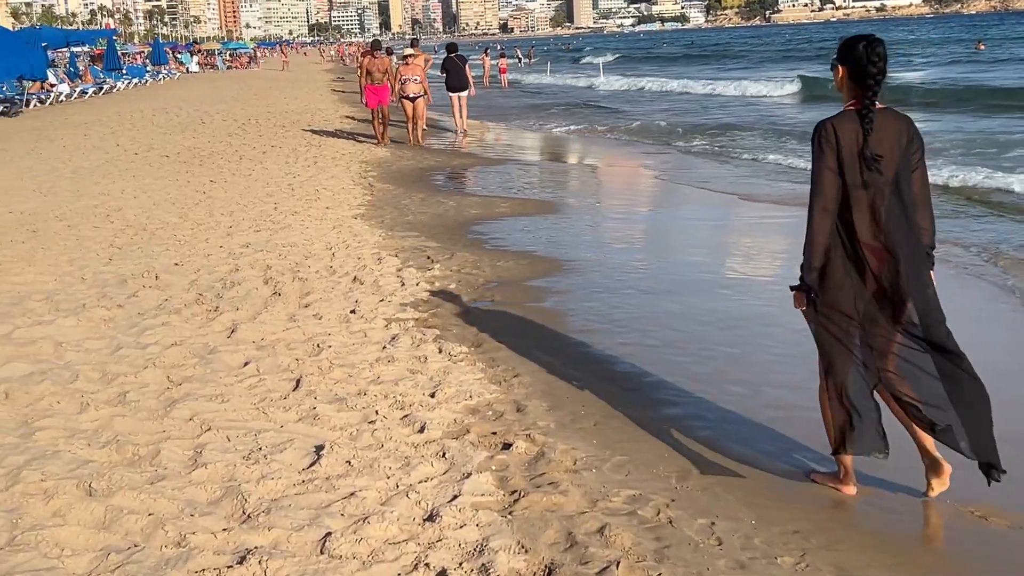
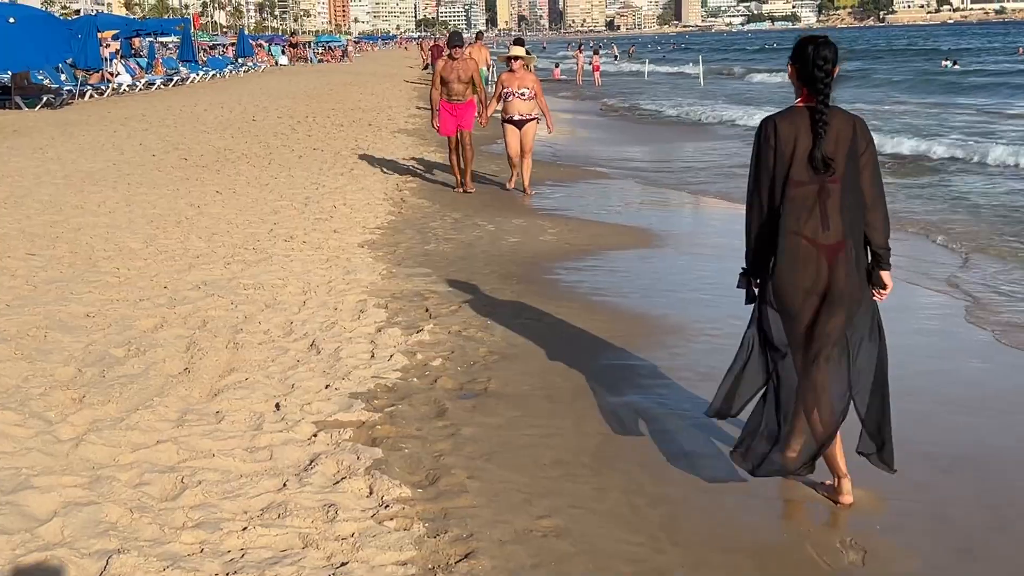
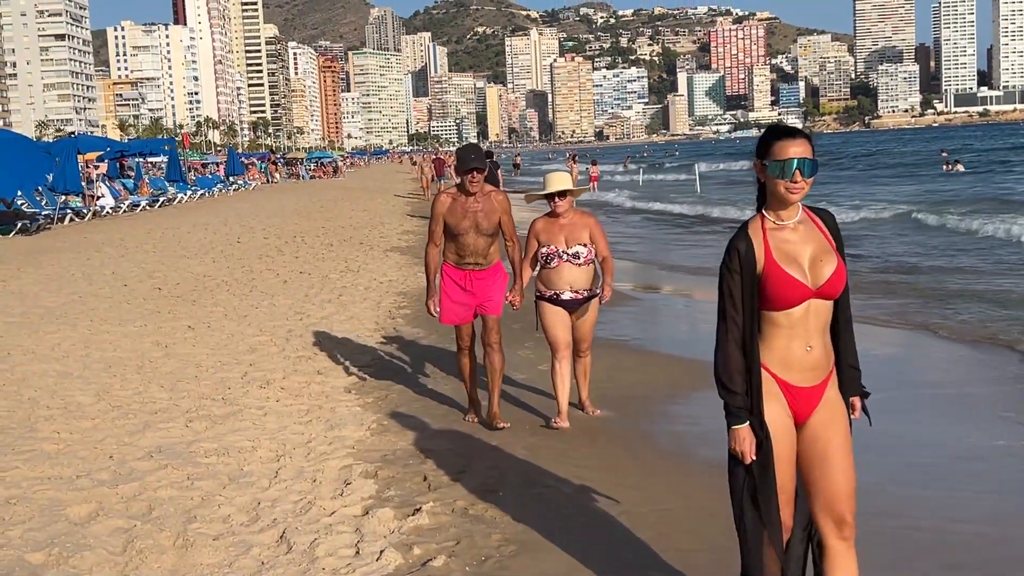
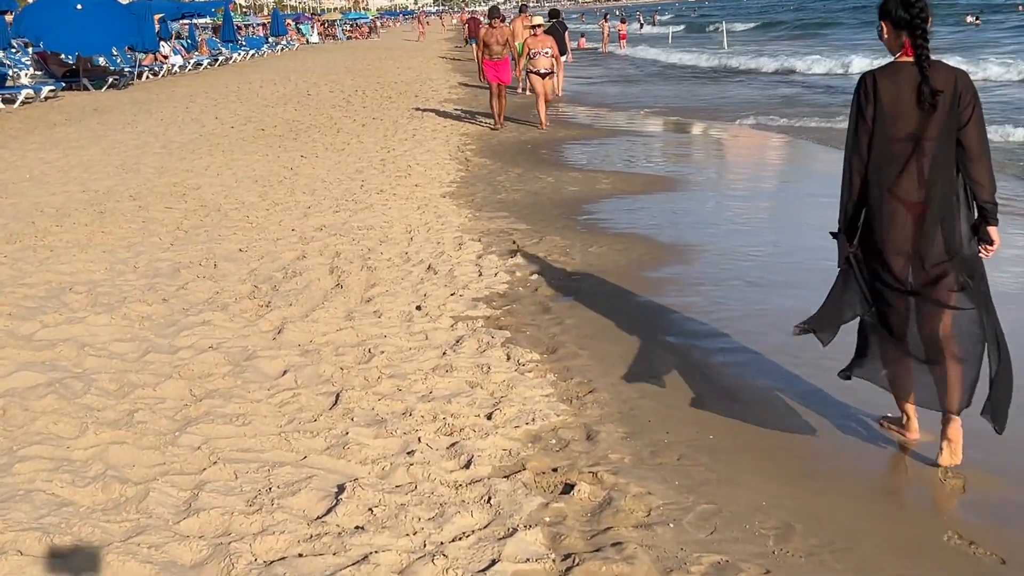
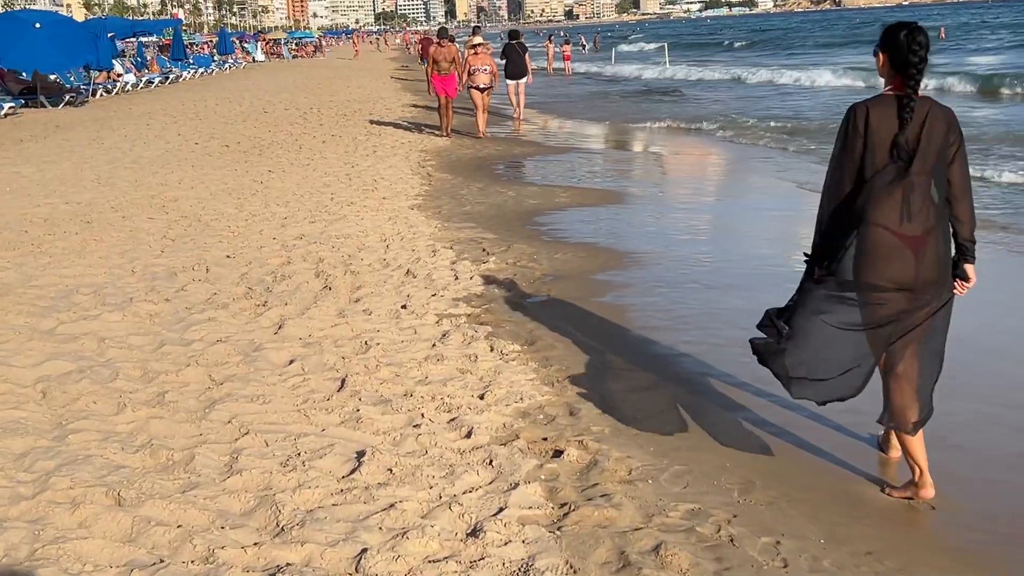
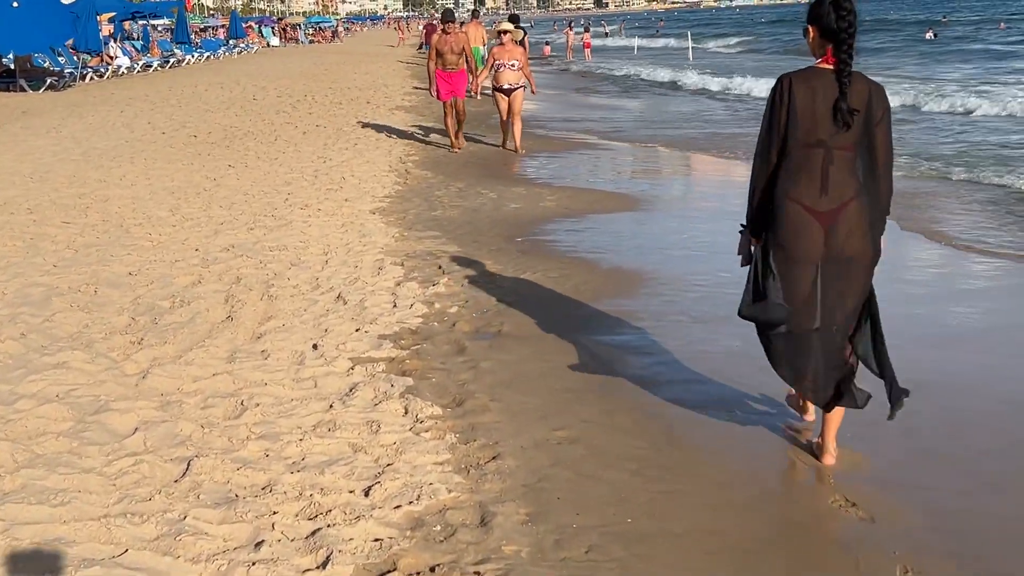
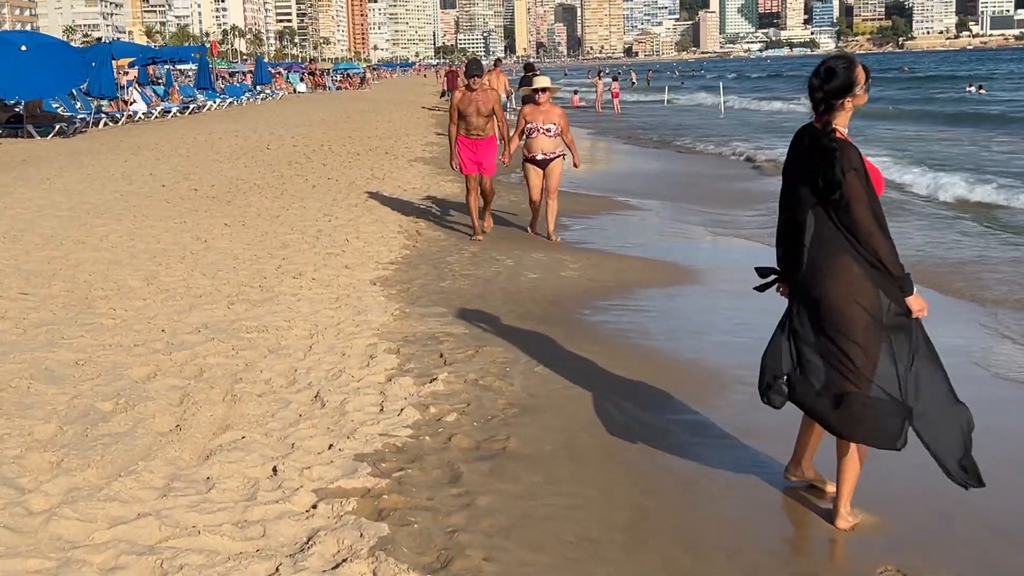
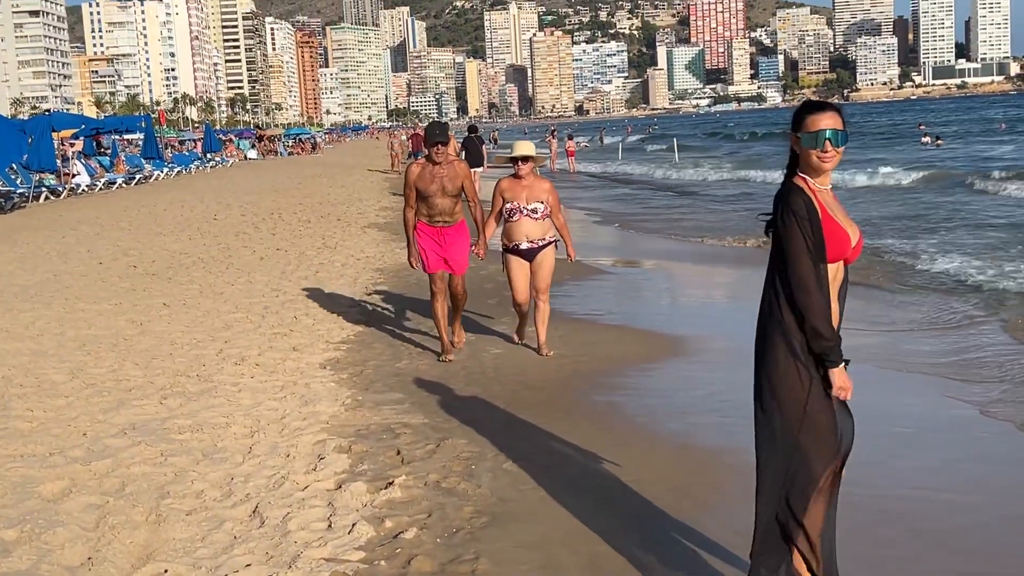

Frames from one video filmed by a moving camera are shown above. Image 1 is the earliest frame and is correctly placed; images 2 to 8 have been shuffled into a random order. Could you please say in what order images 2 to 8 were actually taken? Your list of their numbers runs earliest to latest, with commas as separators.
5, 4, 6, 2, 7, 8, 3
